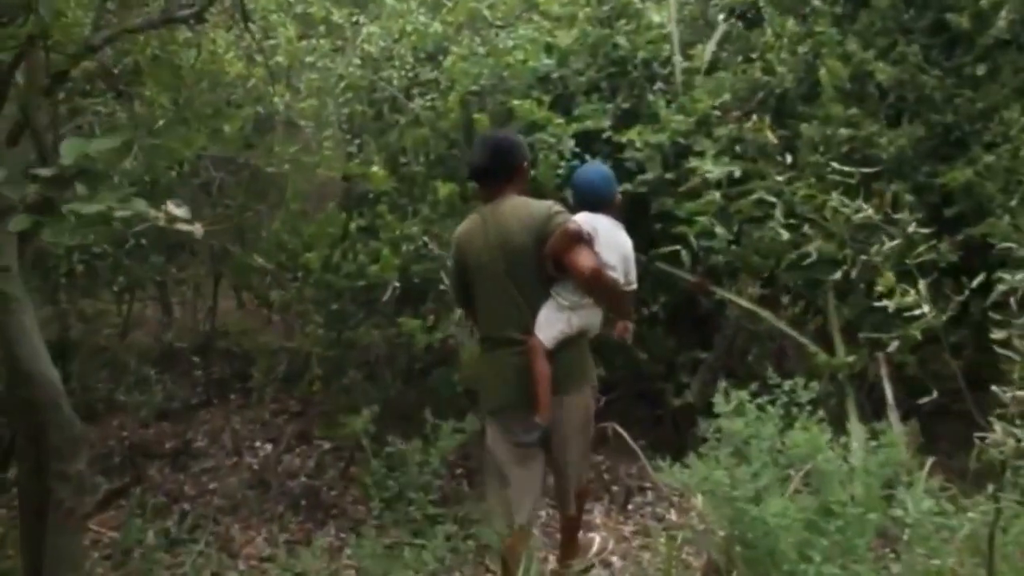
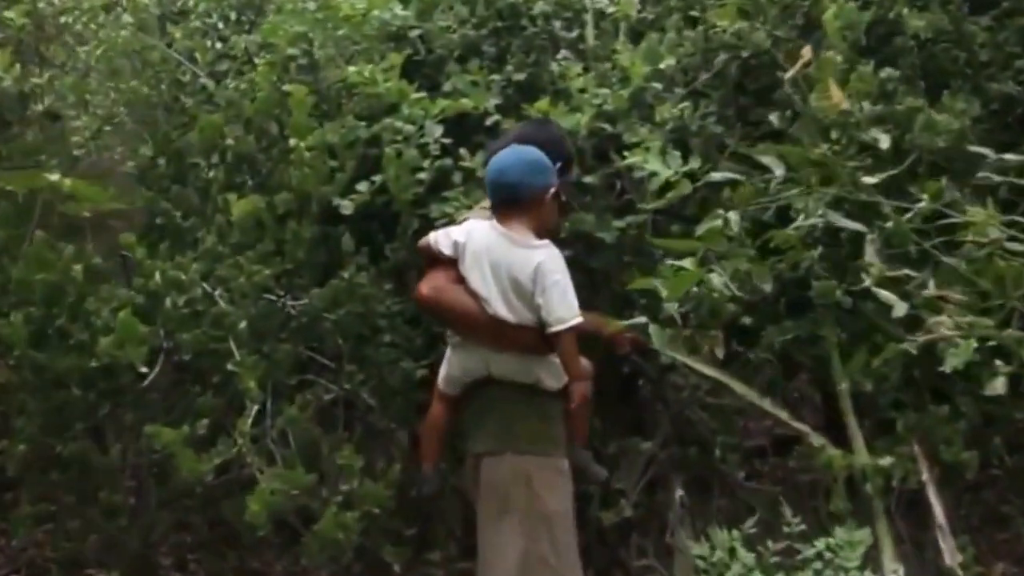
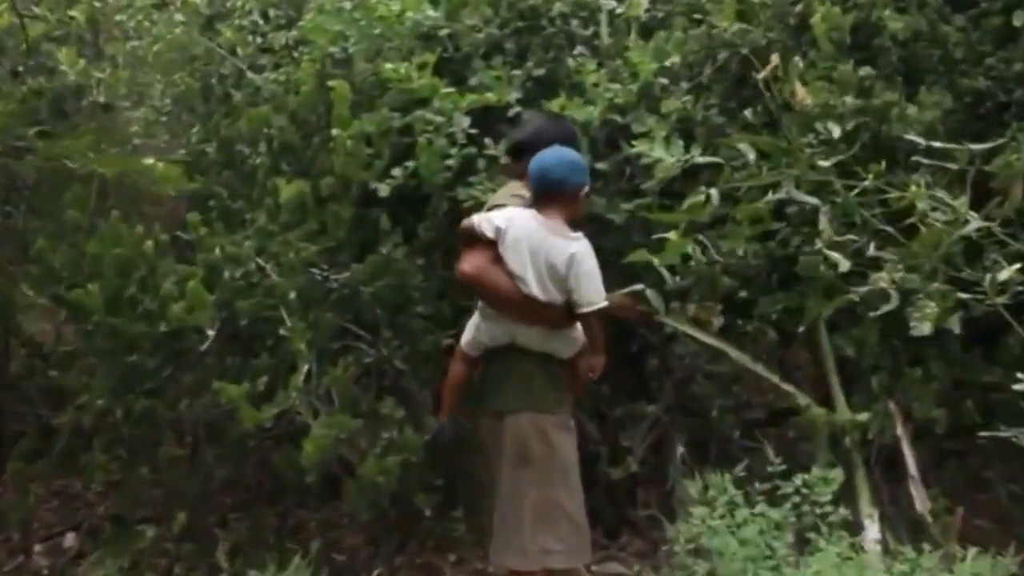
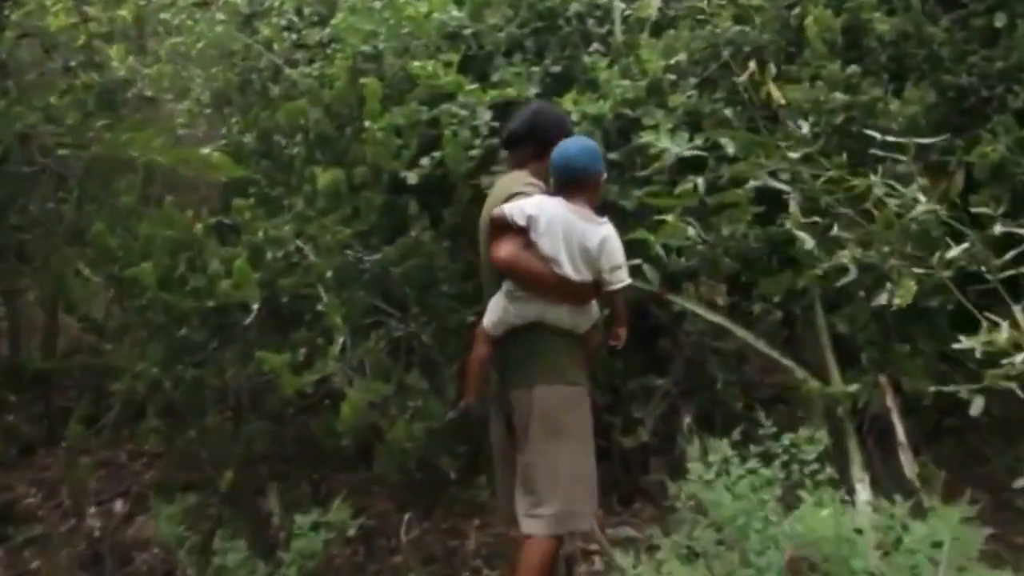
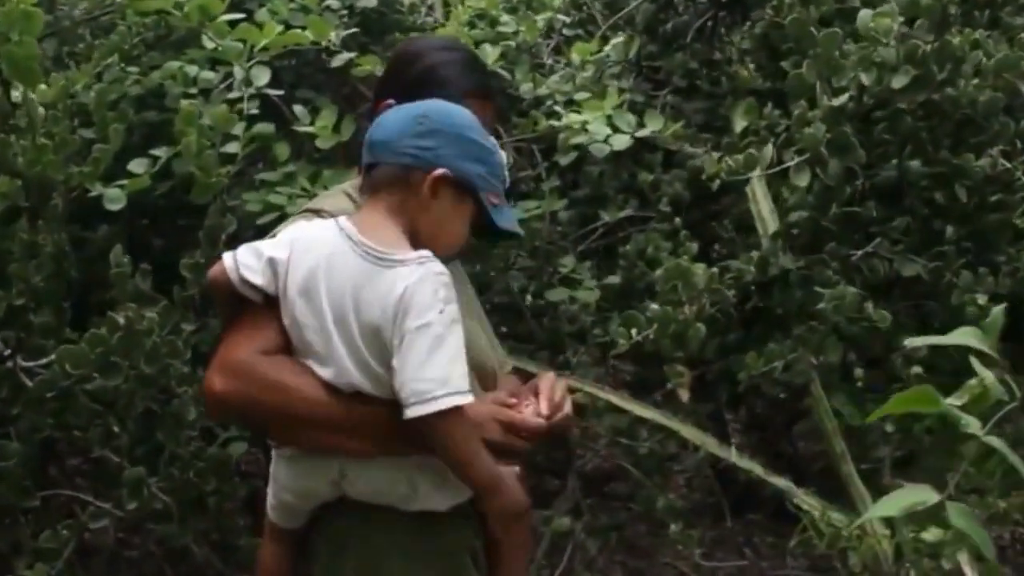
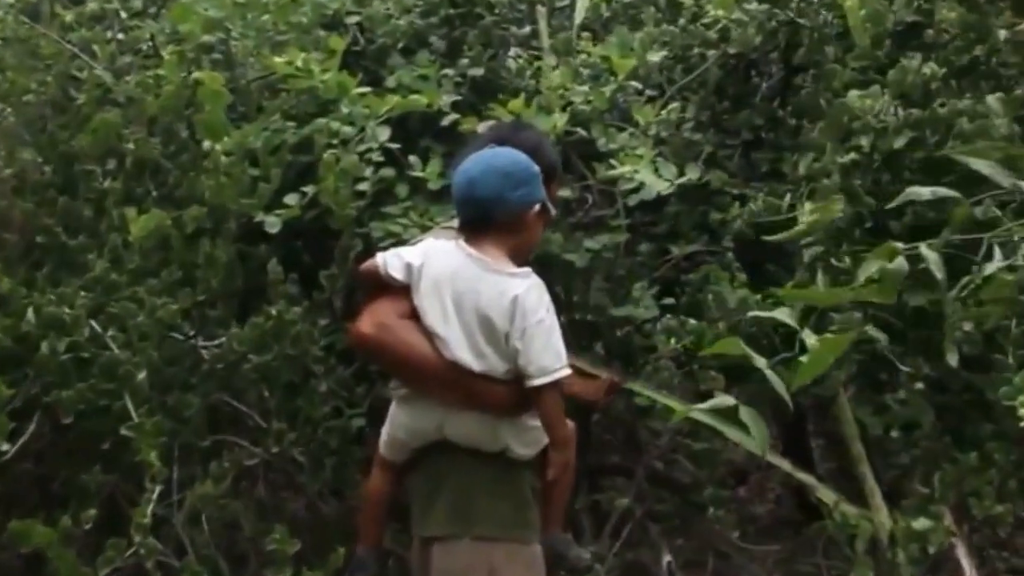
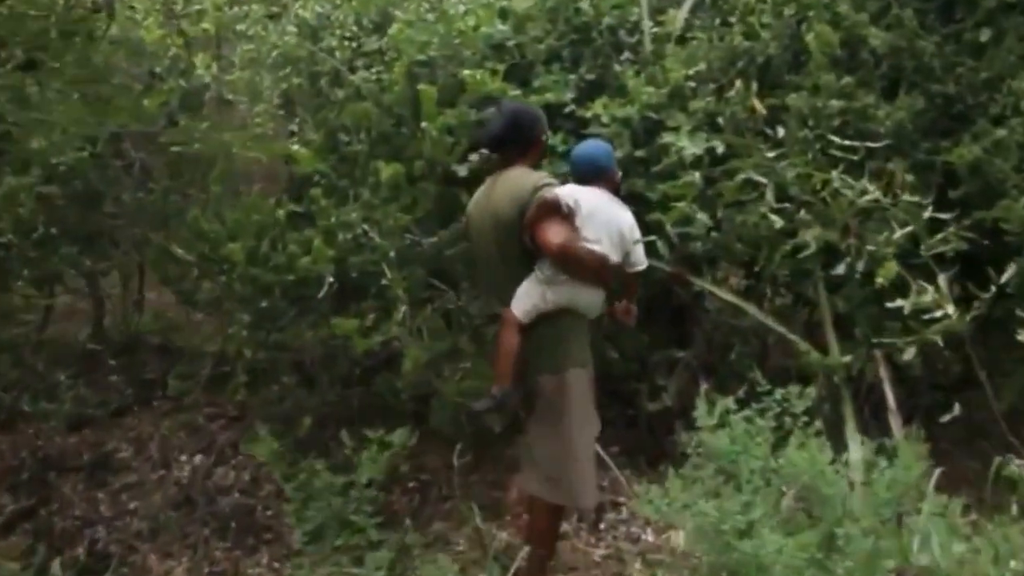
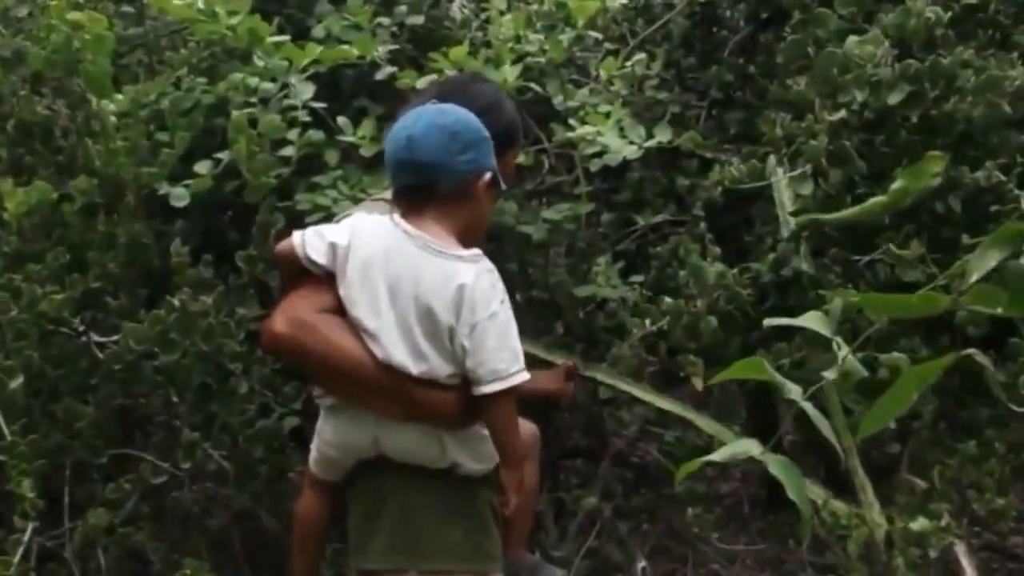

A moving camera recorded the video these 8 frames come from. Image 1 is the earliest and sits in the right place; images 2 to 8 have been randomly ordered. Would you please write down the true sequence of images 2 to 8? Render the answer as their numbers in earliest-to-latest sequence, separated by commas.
7, 4, 3, 2, 6, 8, 5
